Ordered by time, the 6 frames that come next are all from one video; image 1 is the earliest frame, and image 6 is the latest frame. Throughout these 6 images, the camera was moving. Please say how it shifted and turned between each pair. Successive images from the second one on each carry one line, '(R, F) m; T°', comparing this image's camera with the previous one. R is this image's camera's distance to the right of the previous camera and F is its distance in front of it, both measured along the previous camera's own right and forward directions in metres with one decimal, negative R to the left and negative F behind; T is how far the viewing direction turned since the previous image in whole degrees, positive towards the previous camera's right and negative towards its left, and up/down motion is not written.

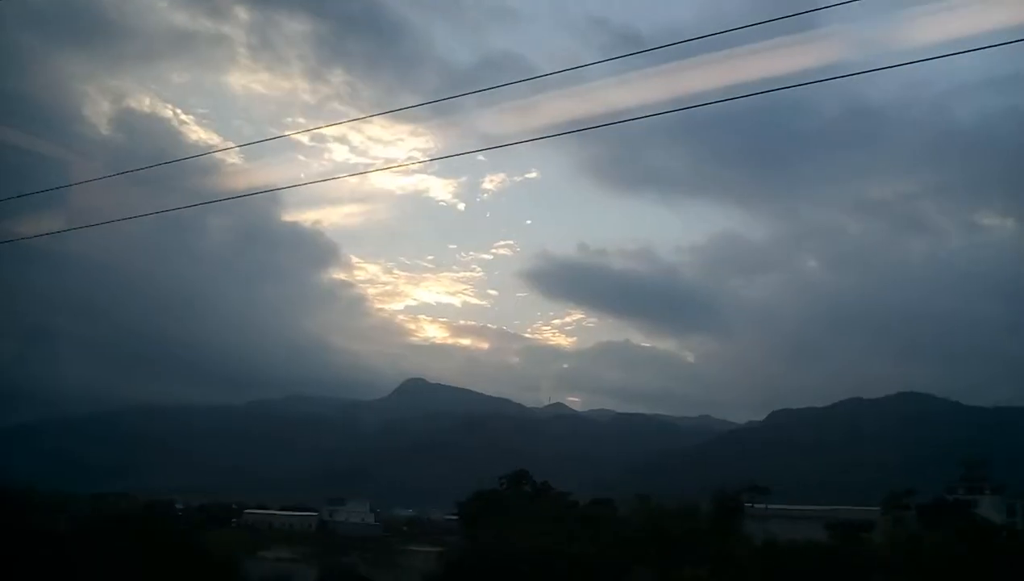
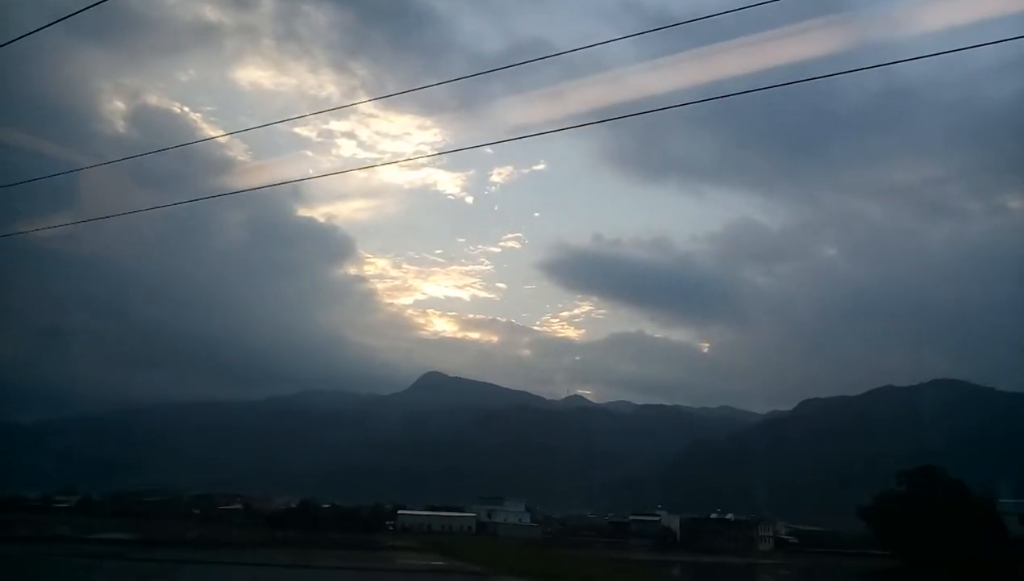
(-4.5, +2.5) m; 0°
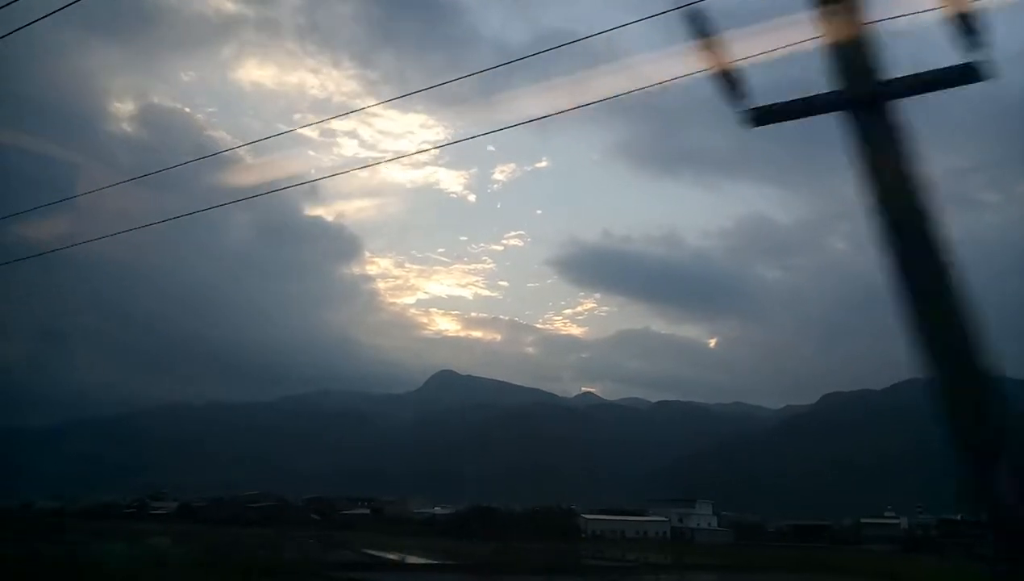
(-4.5, +2.5) m; 0°
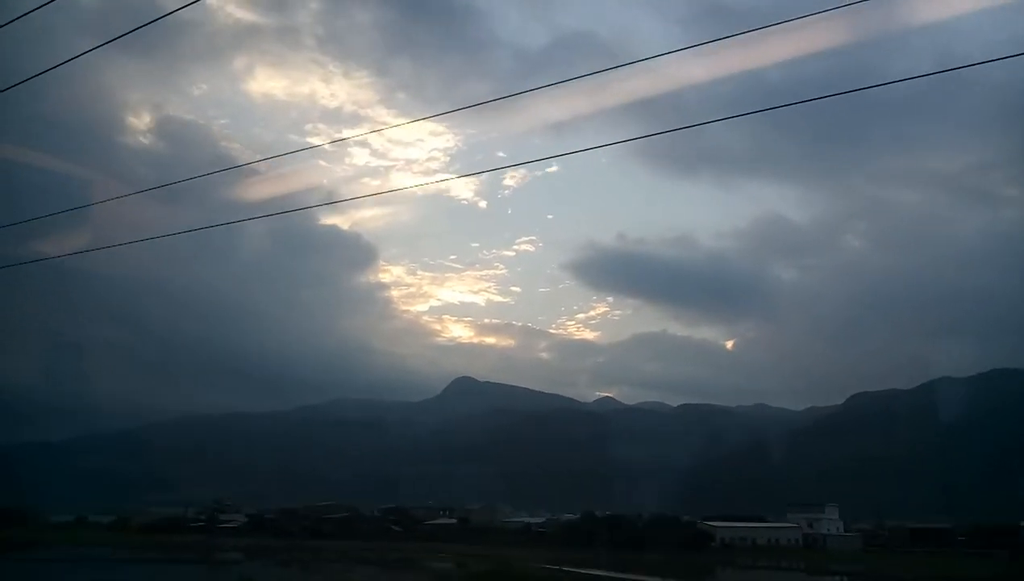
(-2.2, +1.2) m; -1°
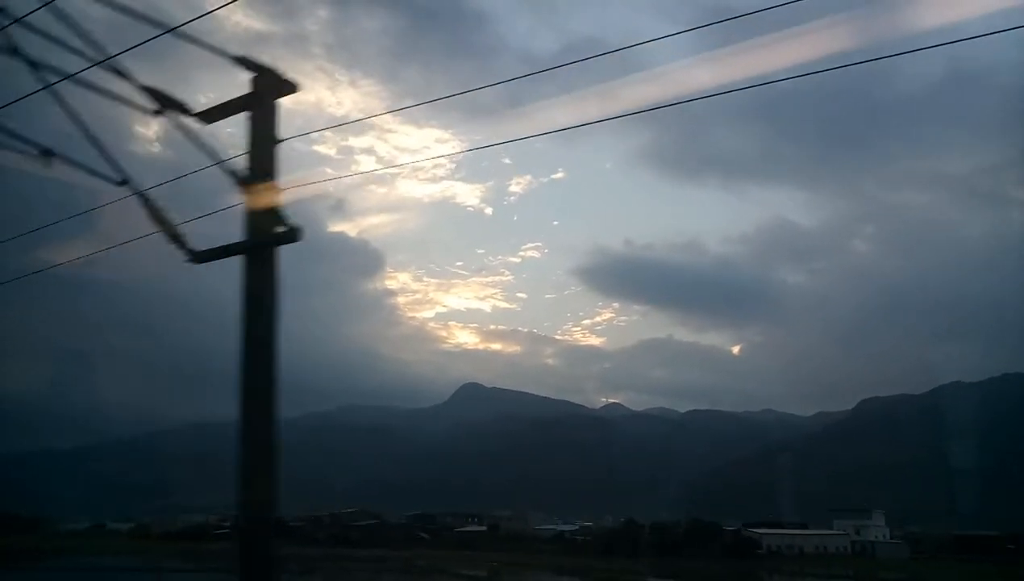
(-0.7, +0.4) m; 0°
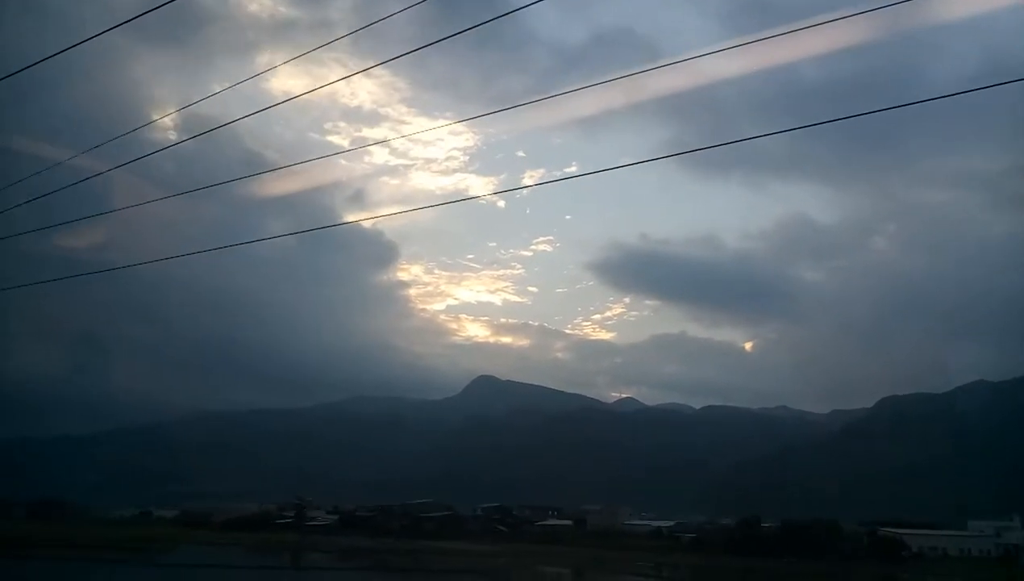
(-2.2, +1.2) m; -1°
